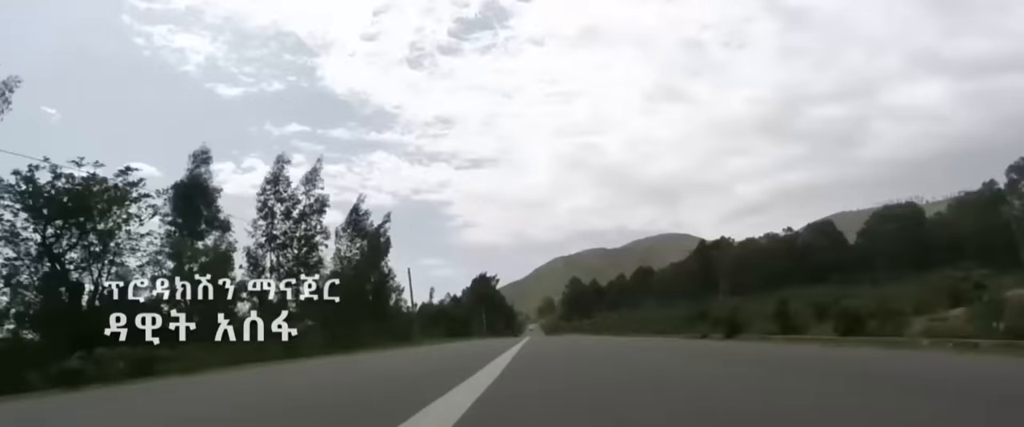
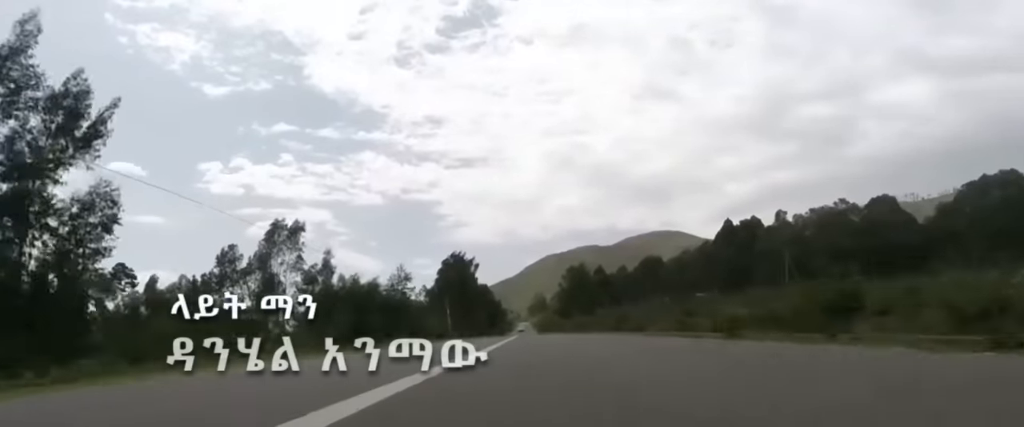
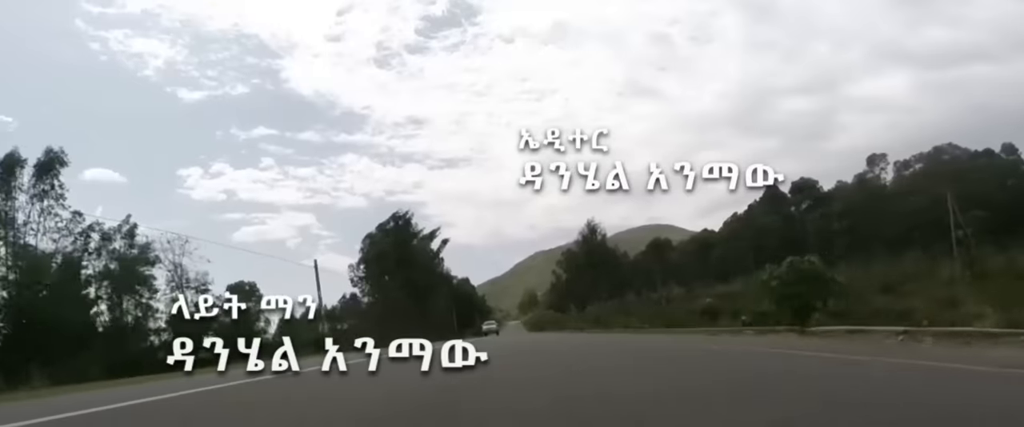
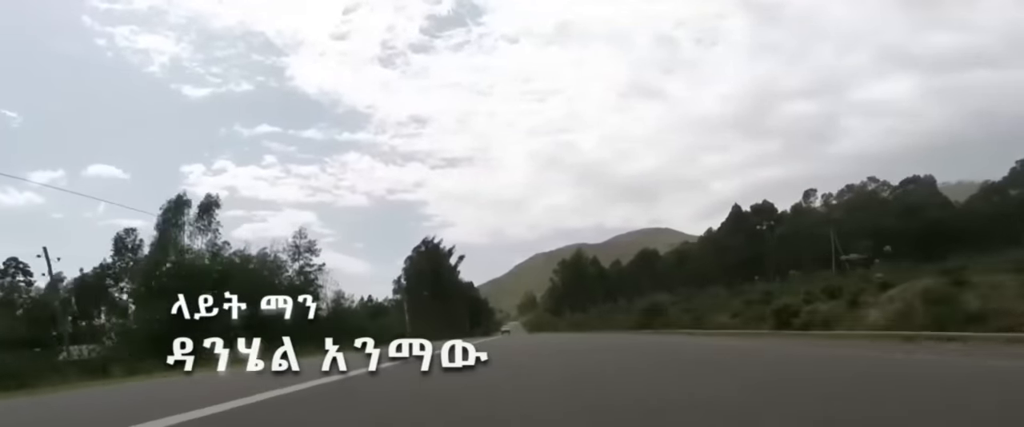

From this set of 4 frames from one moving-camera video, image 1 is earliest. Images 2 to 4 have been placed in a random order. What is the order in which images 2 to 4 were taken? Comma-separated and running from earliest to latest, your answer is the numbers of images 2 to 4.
2, 4, 3
